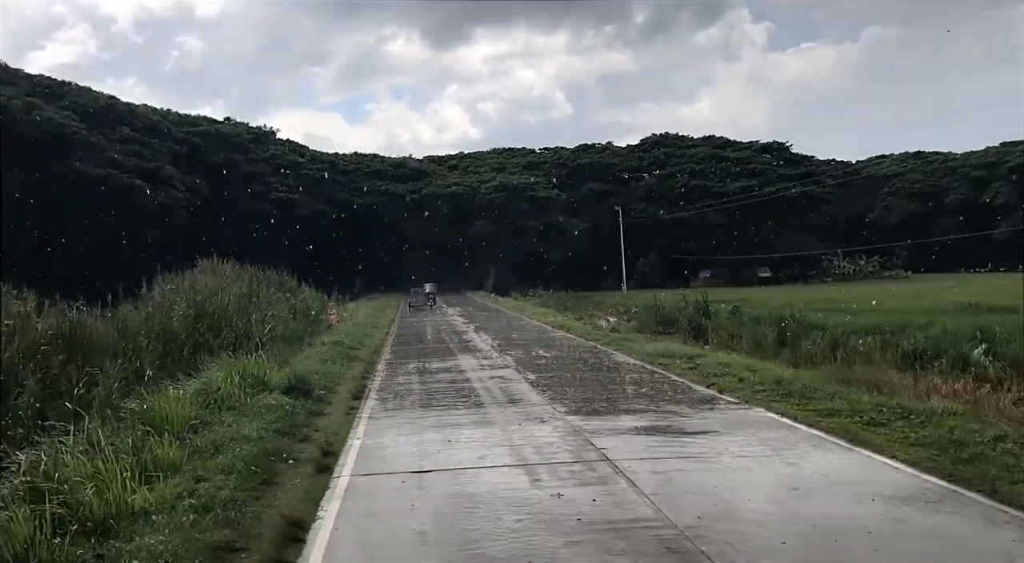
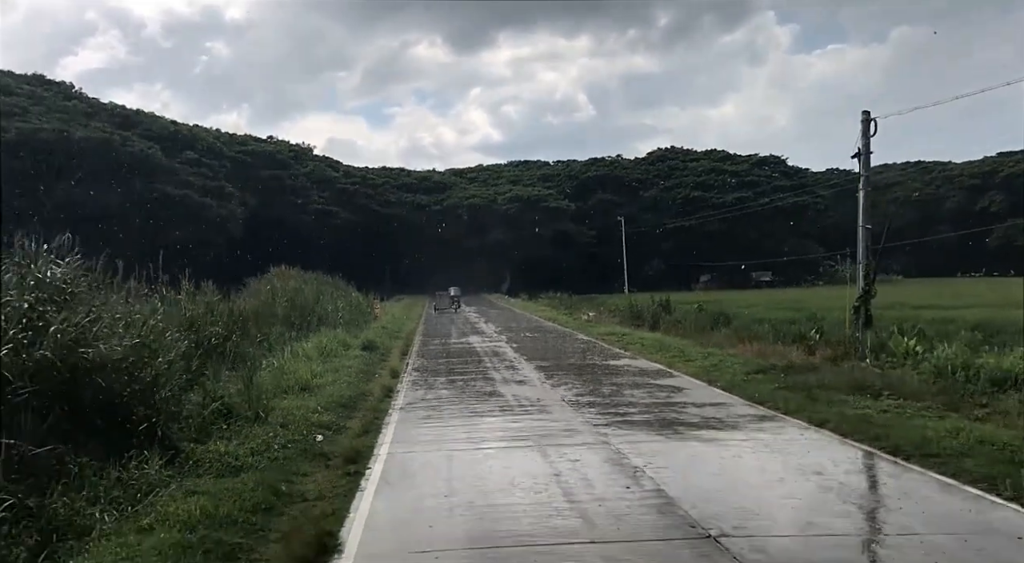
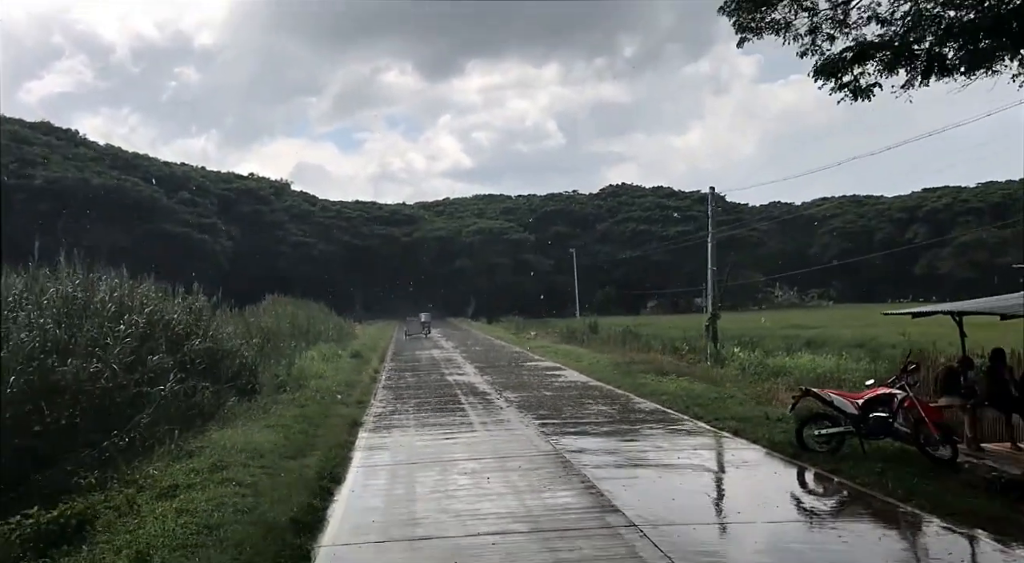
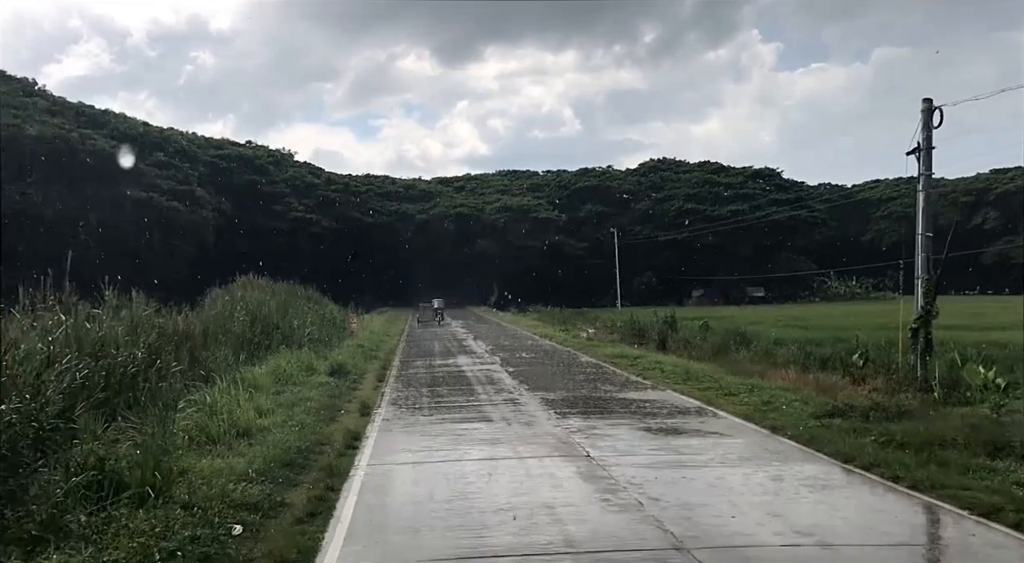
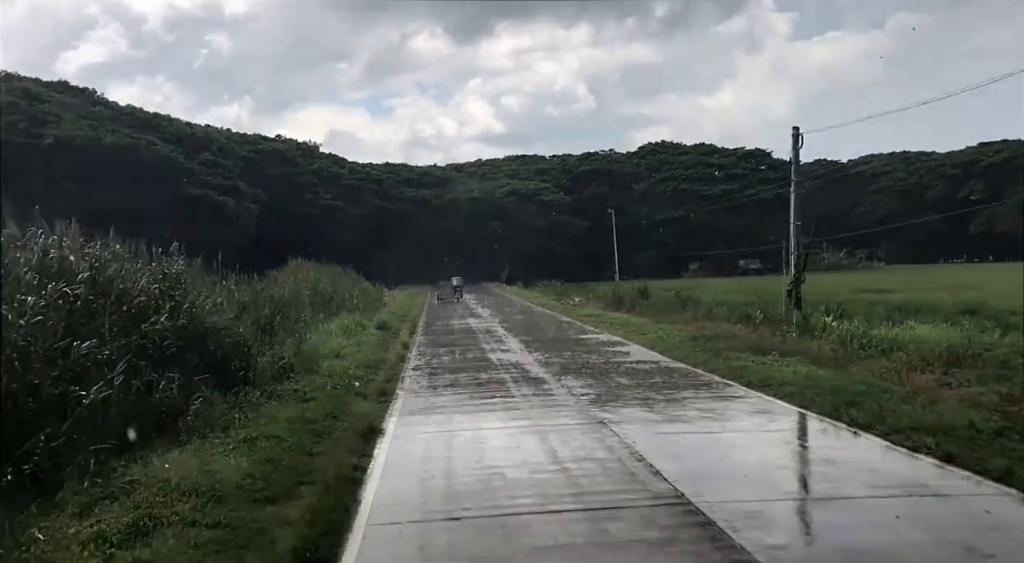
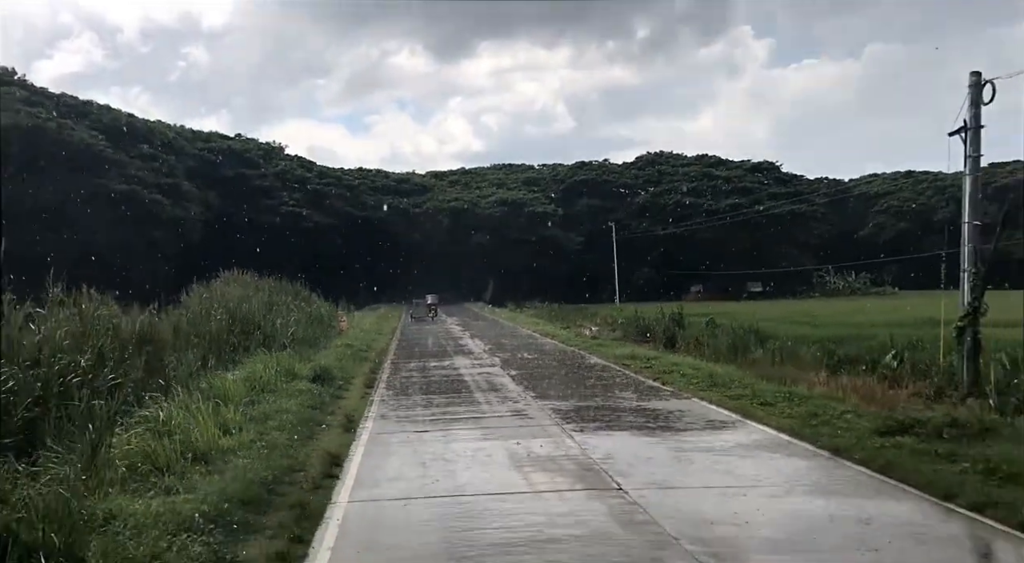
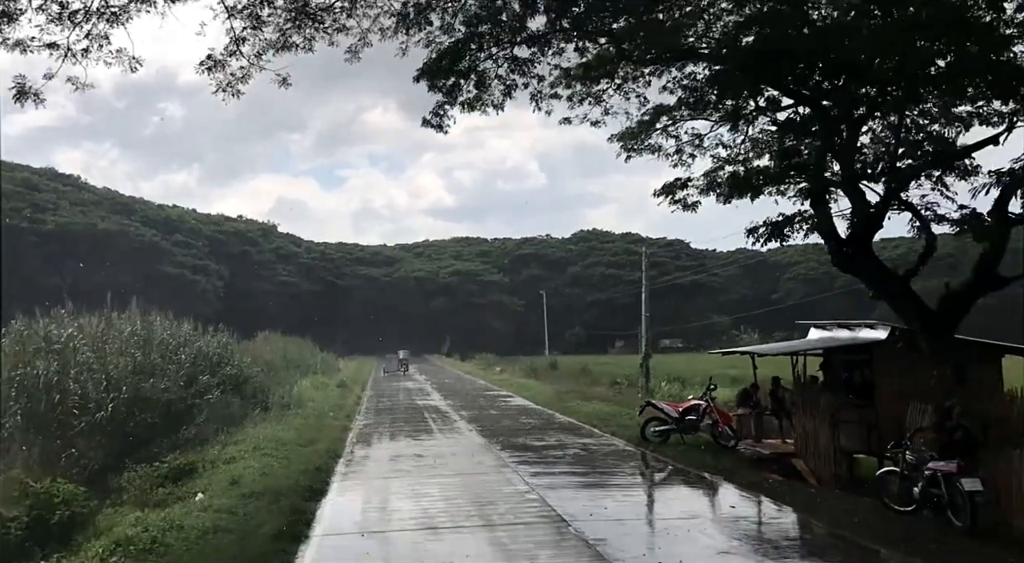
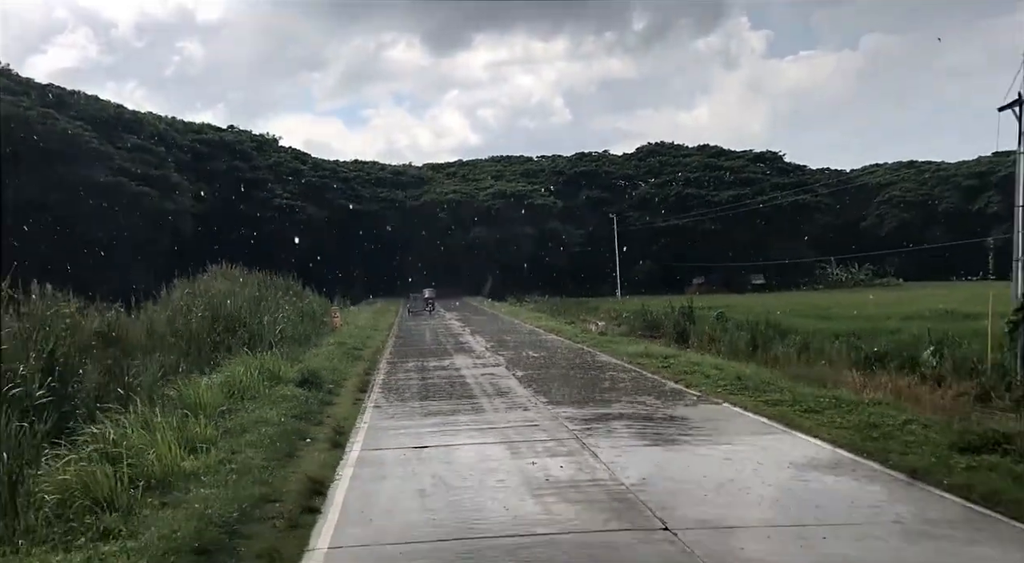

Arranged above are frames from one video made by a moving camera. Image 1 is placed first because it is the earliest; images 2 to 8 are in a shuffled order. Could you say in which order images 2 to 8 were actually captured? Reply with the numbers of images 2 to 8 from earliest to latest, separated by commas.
8, 6, 4, 2, 5, 3, 7
